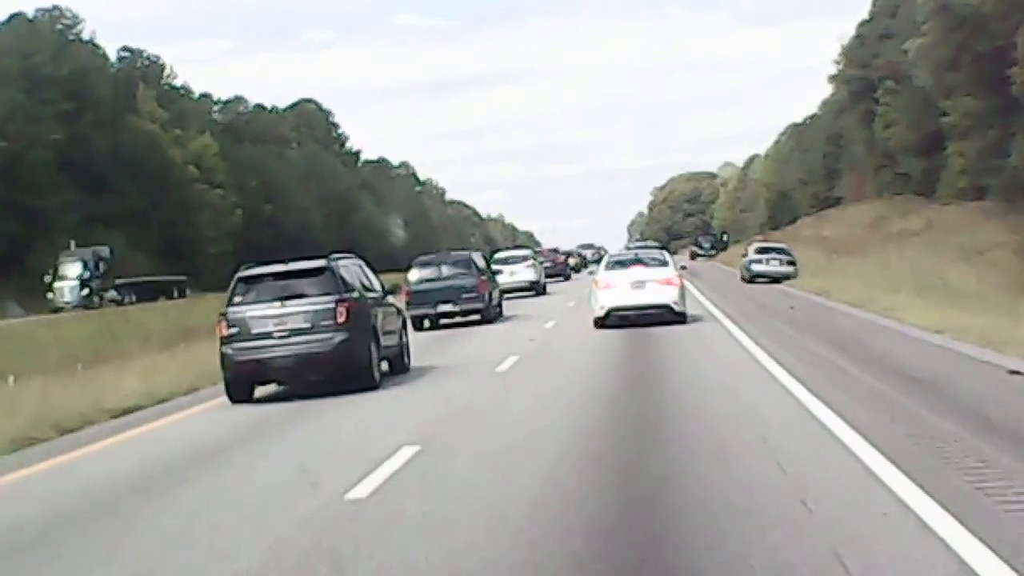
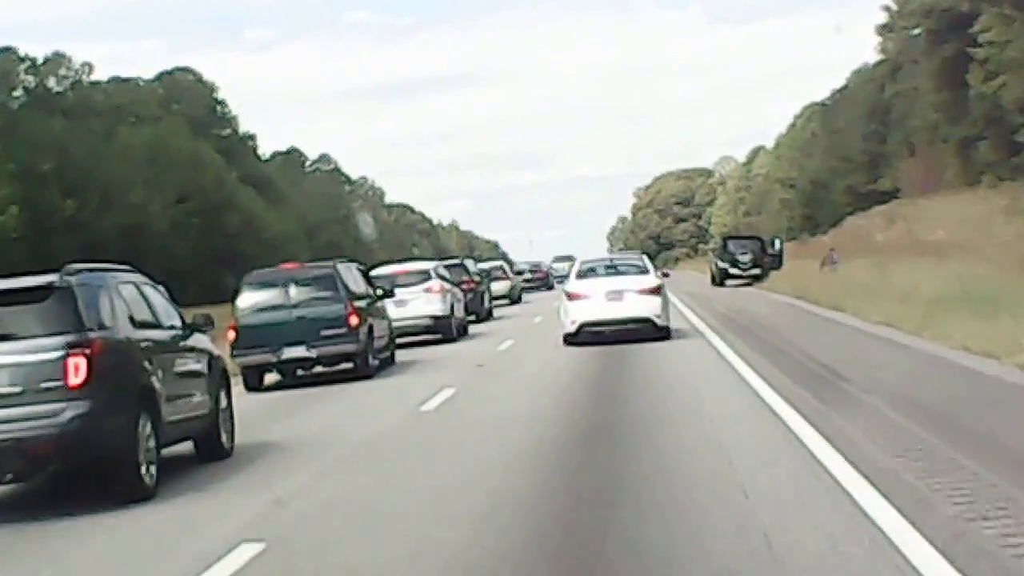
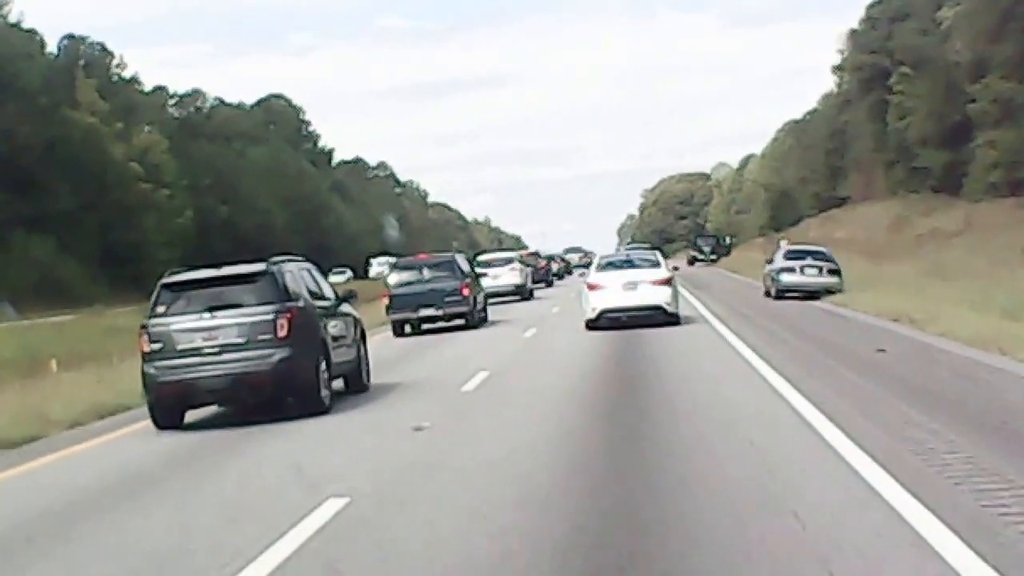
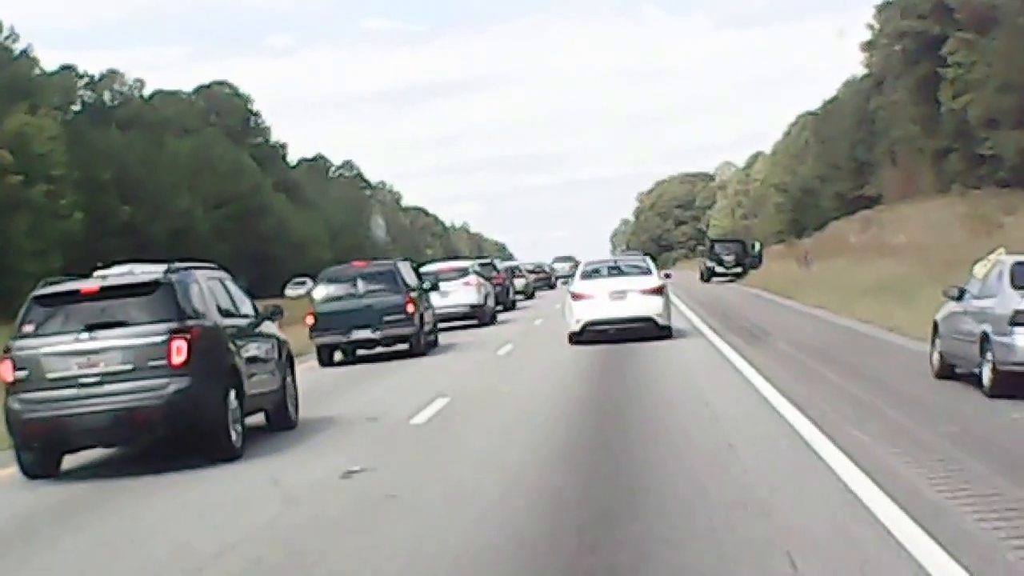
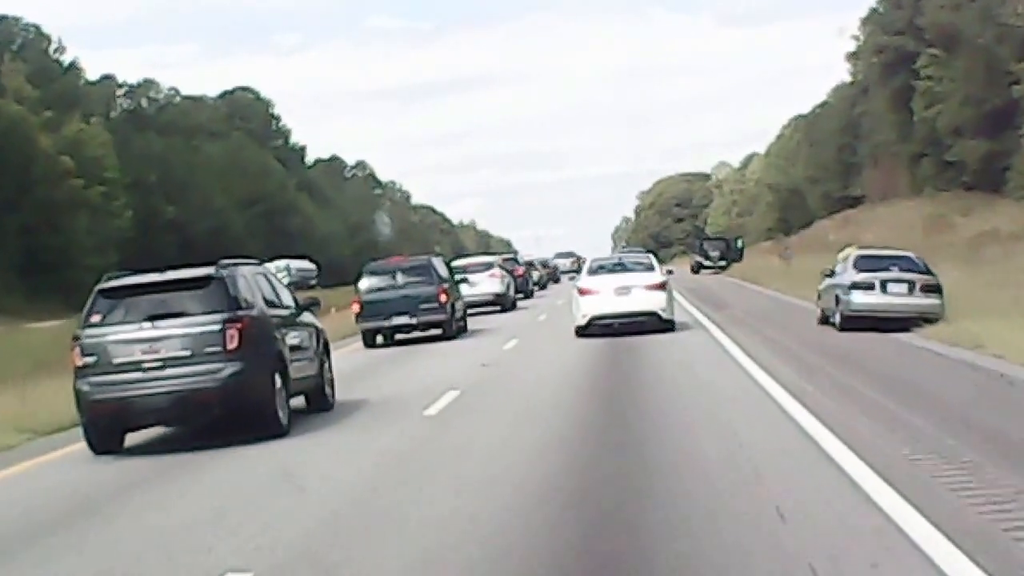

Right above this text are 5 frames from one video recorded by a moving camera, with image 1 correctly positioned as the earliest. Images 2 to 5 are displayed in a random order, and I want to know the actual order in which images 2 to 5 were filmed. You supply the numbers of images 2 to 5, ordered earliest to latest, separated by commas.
3, 5, 4, 2
